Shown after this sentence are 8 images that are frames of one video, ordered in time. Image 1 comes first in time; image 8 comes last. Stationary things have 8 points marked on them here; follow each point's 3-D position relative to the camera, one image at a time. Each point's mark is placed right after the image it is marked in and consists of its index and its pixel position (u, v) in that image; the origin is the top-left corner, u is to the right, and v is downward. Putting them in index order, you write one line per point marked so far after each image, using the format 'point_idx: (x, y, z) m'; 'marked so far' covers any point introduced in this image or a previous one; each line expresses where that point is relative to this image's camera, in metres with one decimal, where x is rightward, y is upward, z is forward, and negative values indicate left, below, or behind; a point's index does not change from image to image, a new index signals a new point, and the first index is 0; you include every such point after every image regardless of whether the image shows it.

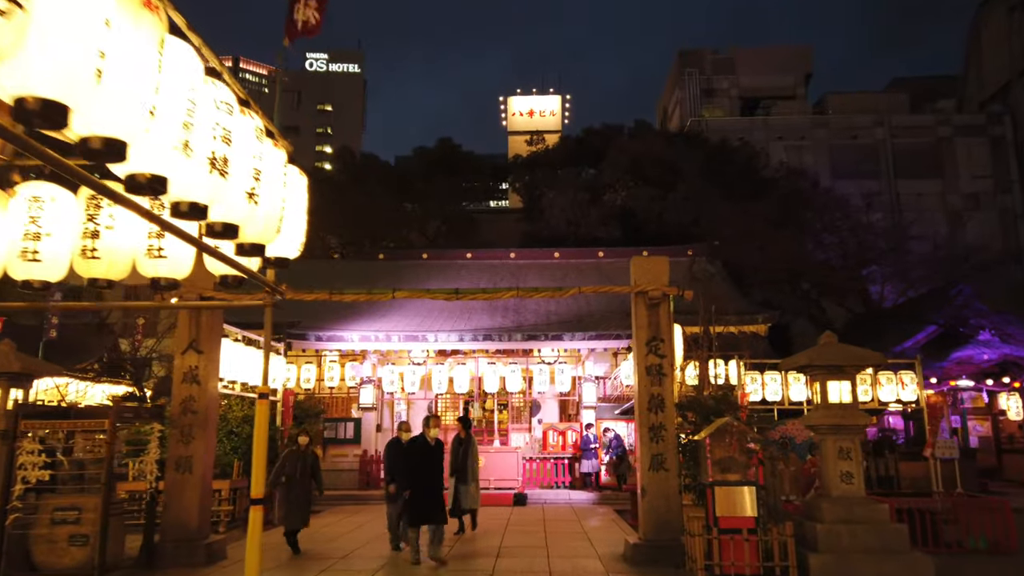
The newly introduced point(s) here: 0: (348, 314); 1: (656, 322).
0: (-3.5, -0.6, +17.2) m
1: (+1.5, -0.4, +8.2) m
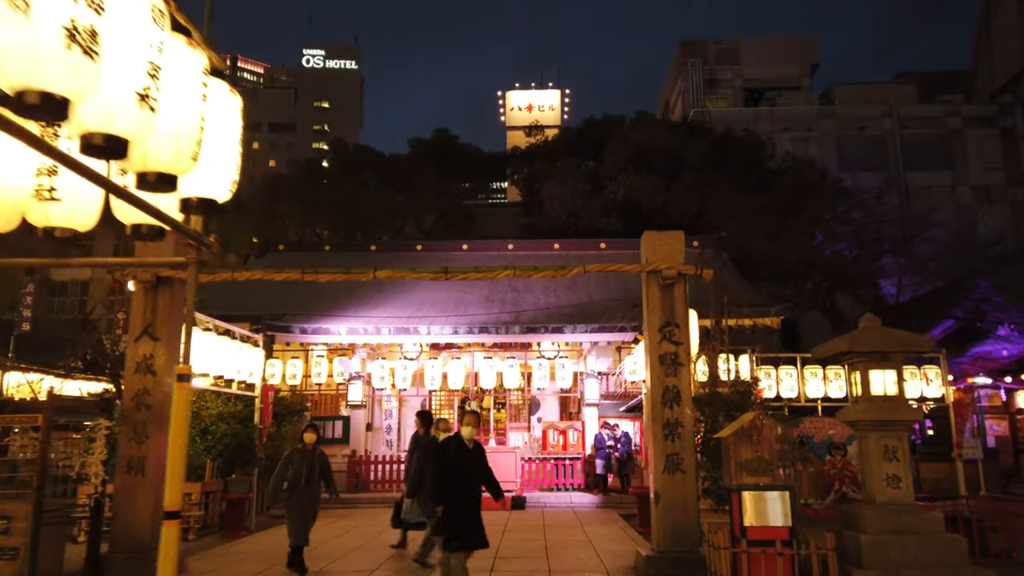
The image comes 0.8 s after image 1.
0: (-3.6, -0.4, +16.3) m
1: (+1.4, -0.2, +7.2) m
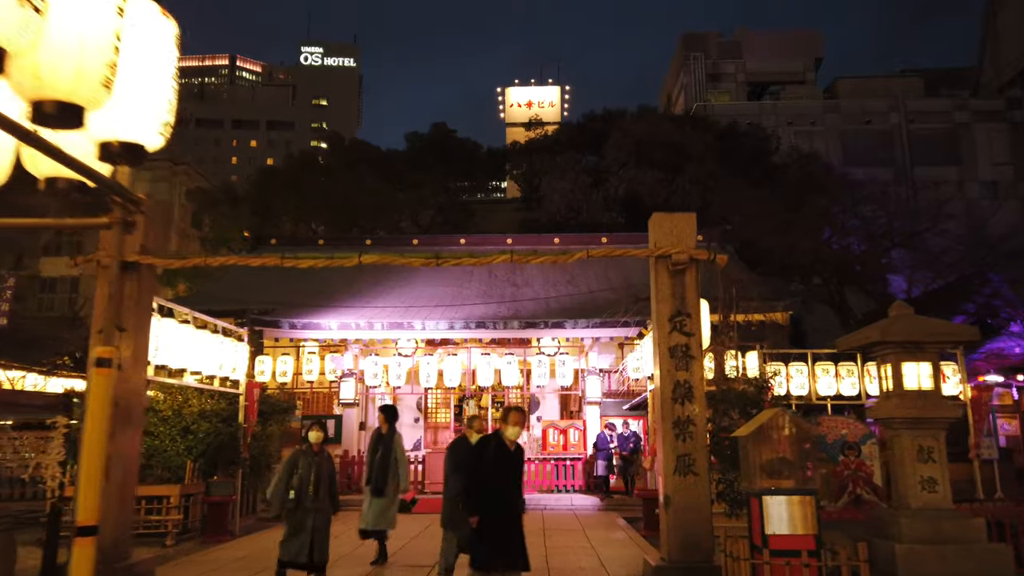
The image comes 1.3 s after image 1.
0: (-3.6, -0.3, +15.7) m
1: (+1.4, 0.0, +6.7) m
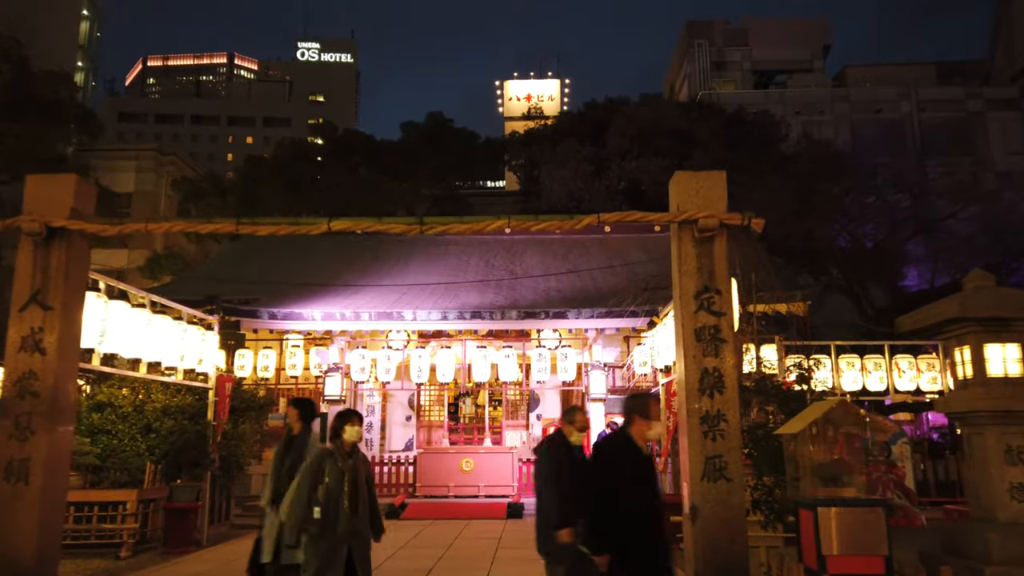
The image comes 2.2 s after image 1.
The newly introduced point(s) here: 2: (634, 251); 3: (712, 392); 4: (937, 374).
0: (-3.7, -0.1, +14.6) m
1: (+1.4, +0.2, +5.6) m
2: (+2.7, +0.8, +17.8) m
3: (+1.4, -0.7, +5.4) m
4: (+6.3, -1.3, +11.8) m
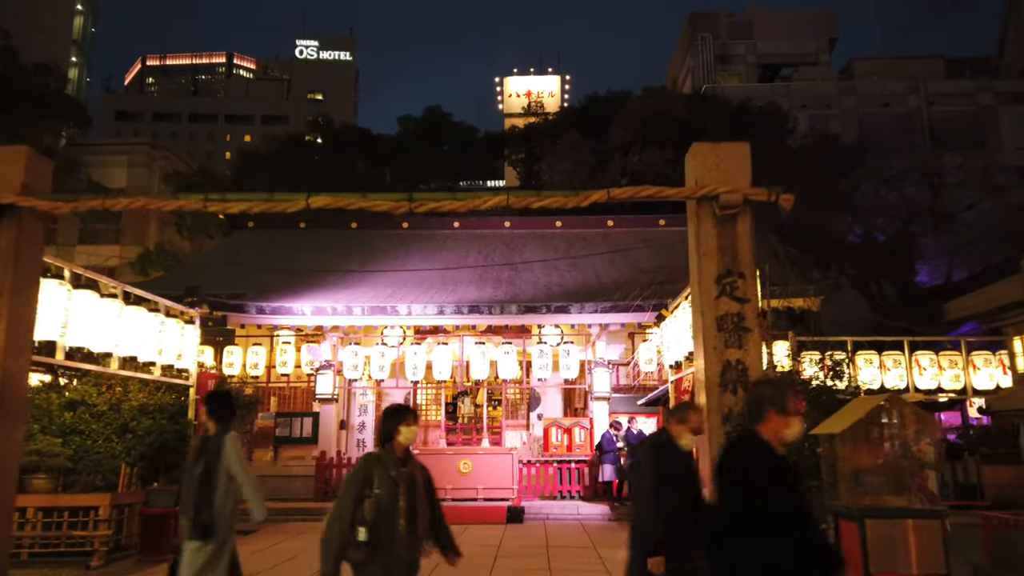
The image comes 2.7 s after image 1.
0: (-3.7, 0.0, +14.1) m
1: (+1.4, +0.3, +5.1) m
2: (+2.7, +0.9, +17.3) m
3: (+1.4, -0.6, +4.9) m
4: (+6.3, -1.2, +11.2) m
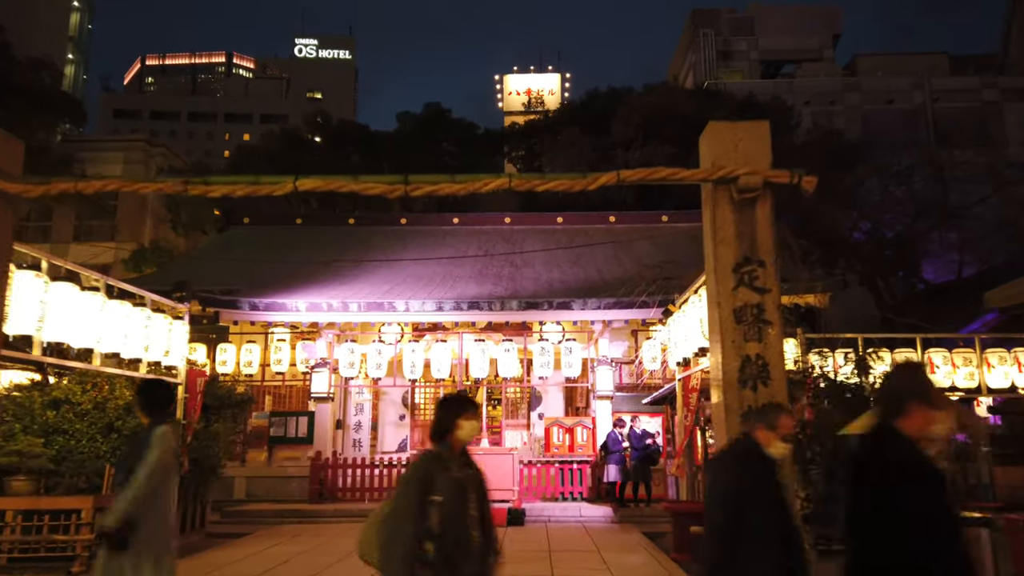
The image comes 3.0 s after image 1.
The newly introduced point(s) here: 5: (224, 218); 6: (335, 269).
0: (-3.6, +0.1, +13.7) m
1: (+1.4, +0.3, +4.7) m
2: (+2.7, +1.0, +16.9) m
3: (+1.4, -0.5, +4.5) m
4: (+6.3, -1.1, +10.8) m
5: (-6.9, +1.6, +19.0) m
6: (-3.3, +0.4, +15.0) m
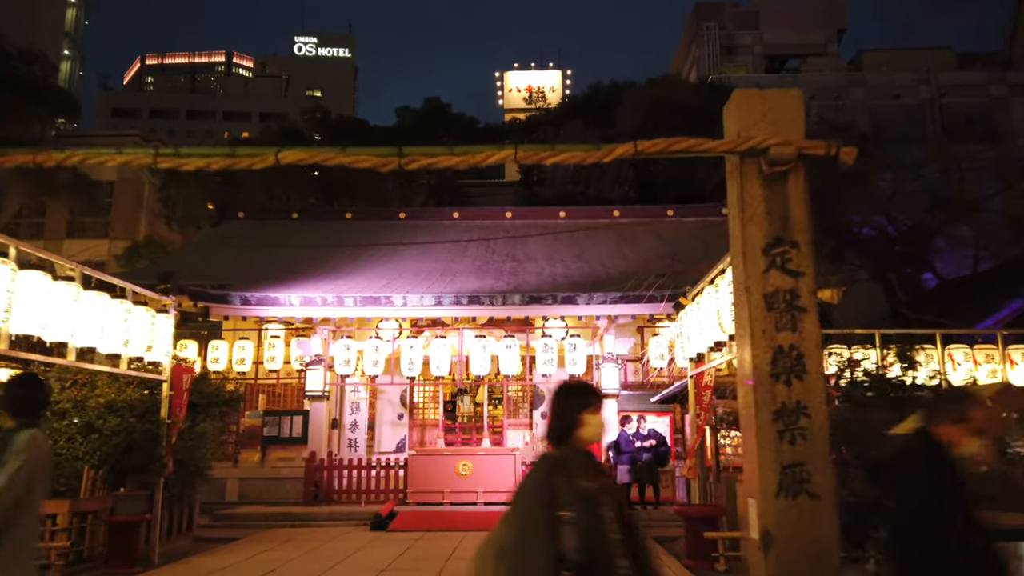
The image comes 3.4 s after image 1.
0: (-3.6, +0.2, +13.3) m
1: (+1.4, +0.4, +4.2) m
2: (+2.7, +1.1, +16.5) m
3: (+1.4, -0.5, +4.1) m
4: (+6.3, -1.0, +10.4) m
5: (-6.8, +1.7, +18.5) m
6: (-3.3, +0.4, +14.5) m
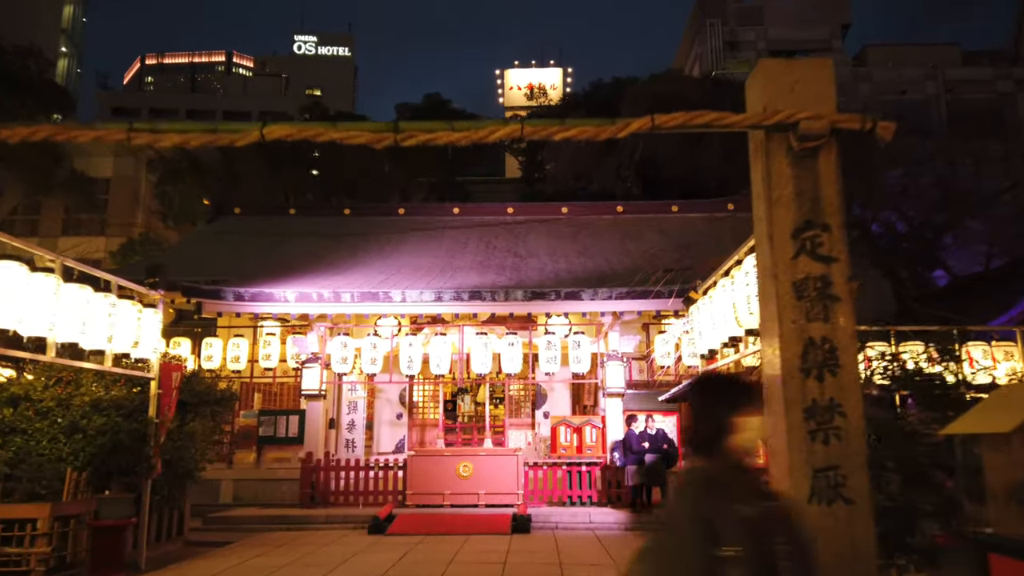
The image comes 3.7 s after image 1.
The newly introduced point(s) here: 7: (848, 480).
0: (-3.6, +0.2, +12.9) m
1: (+1.5, +0.5, +3.9) m
2: (+2.8, +1.2, +16.1) m
3: (+1.4, -0.4, +3.7) m
4: (+6.3, -1.0, +10.0) m
5: (-6.8, +1.8, +18.2) m
6: (-3.3, +0.5, +14.2) m
7: (+1.5, -0.9, +3.6) m
